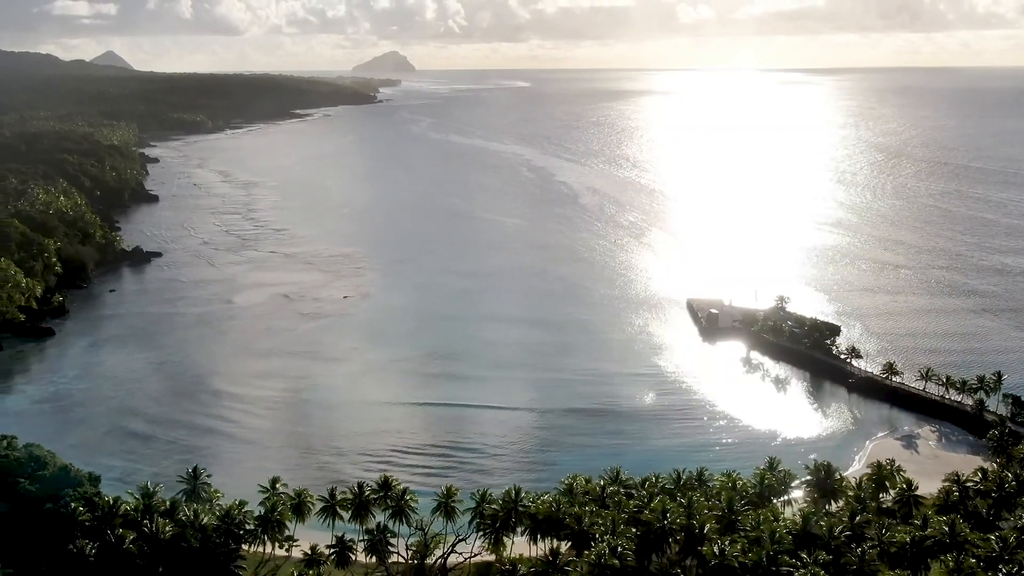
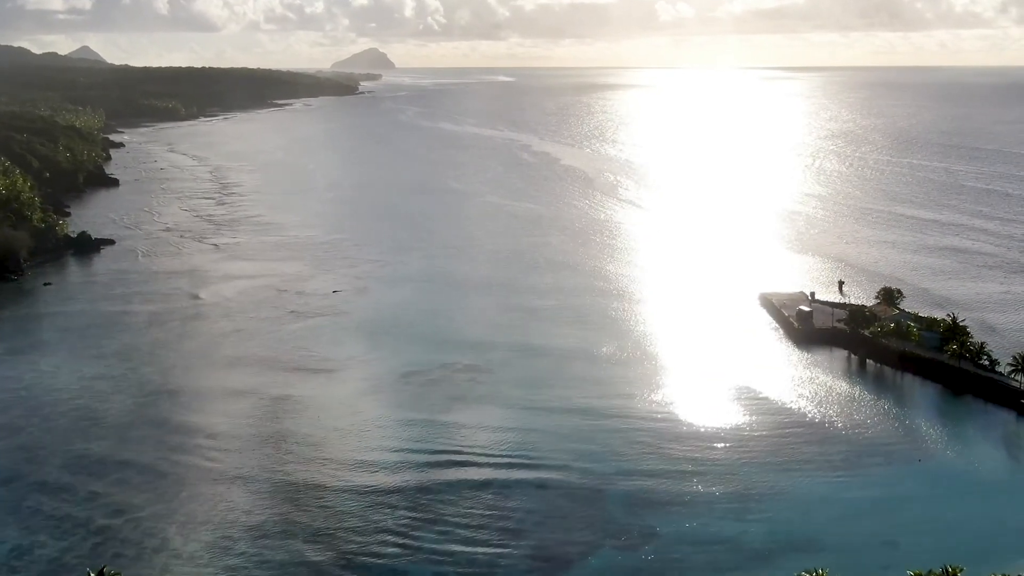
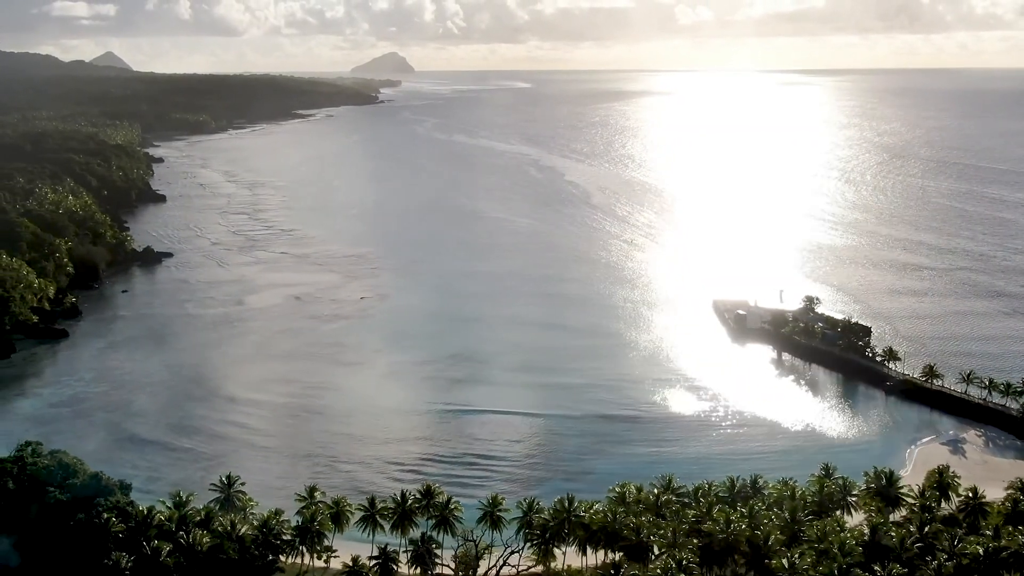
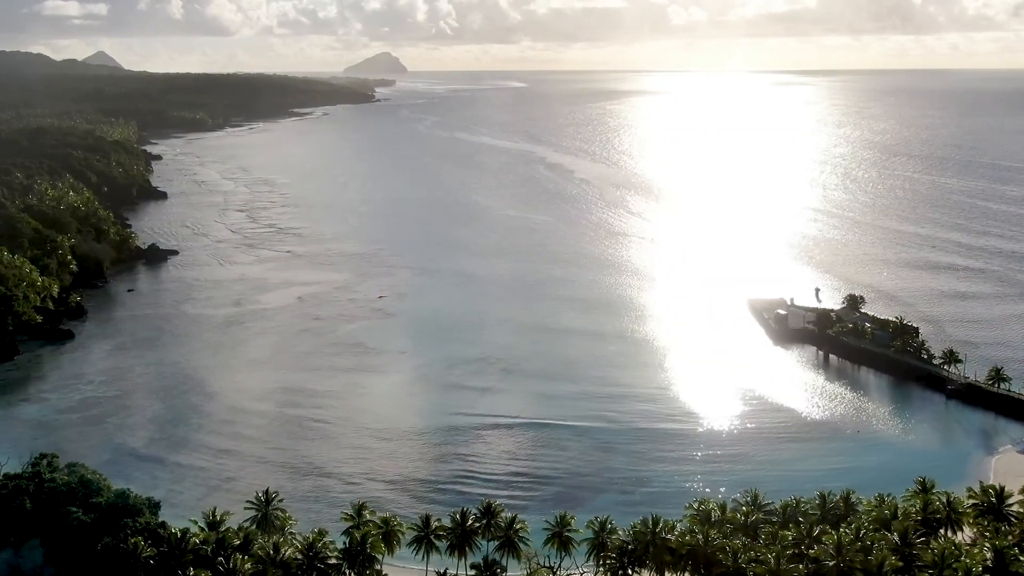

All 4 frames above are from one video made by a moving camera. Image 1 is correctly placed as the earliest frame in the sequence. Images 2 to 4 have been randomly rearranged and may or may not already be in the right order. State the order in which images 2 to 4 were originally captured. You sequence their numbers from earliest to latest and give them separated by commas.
3, 4, 2
